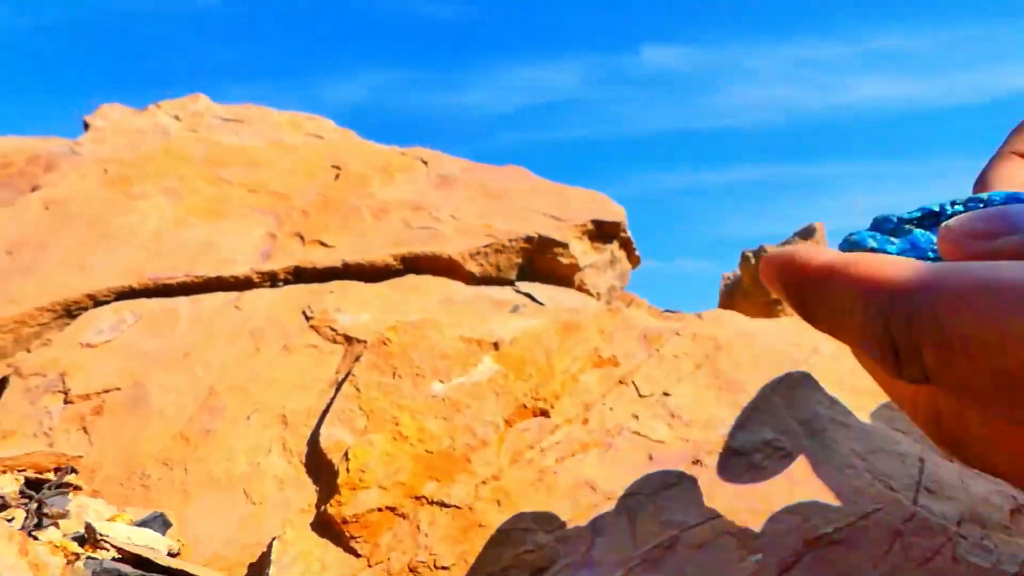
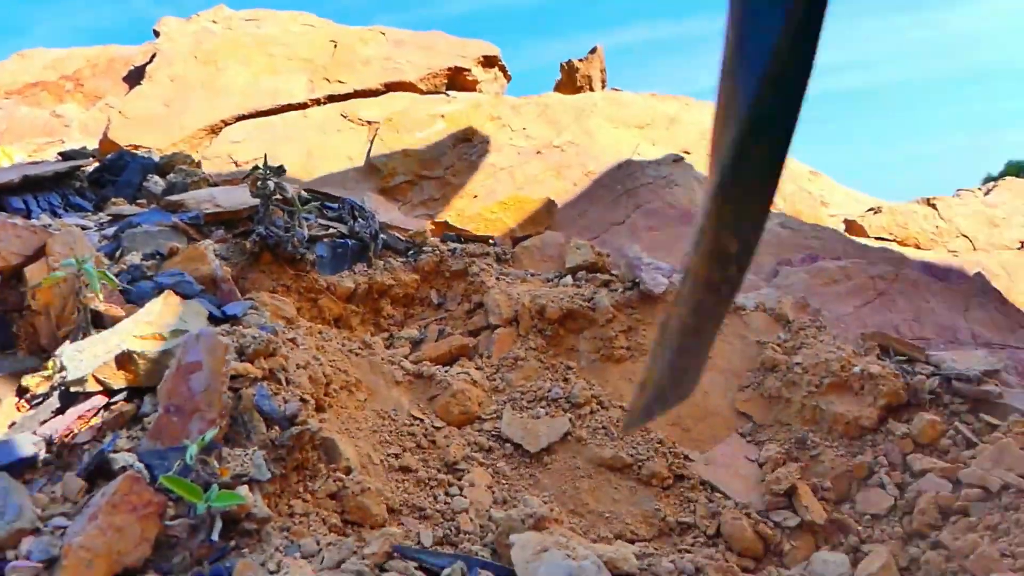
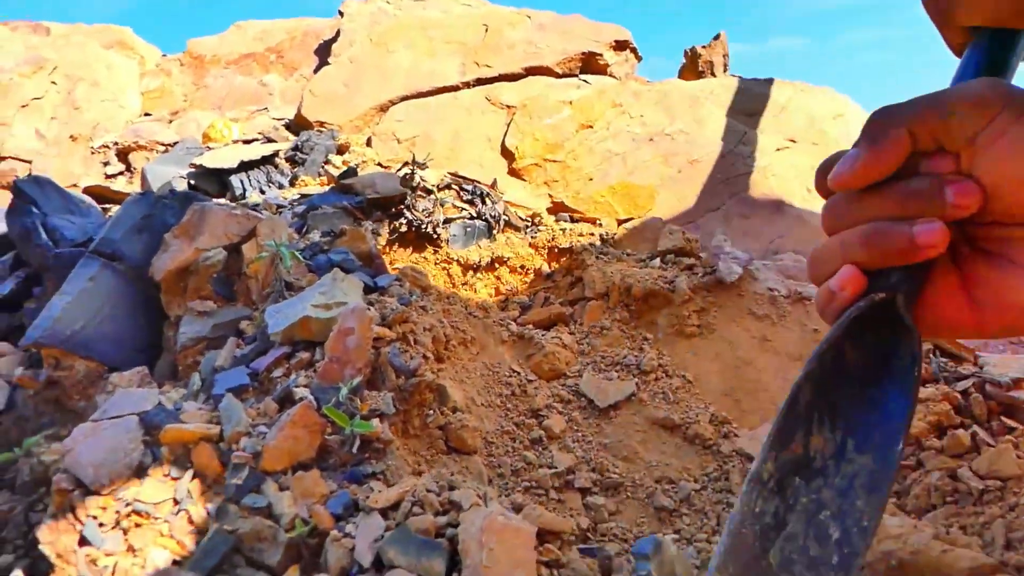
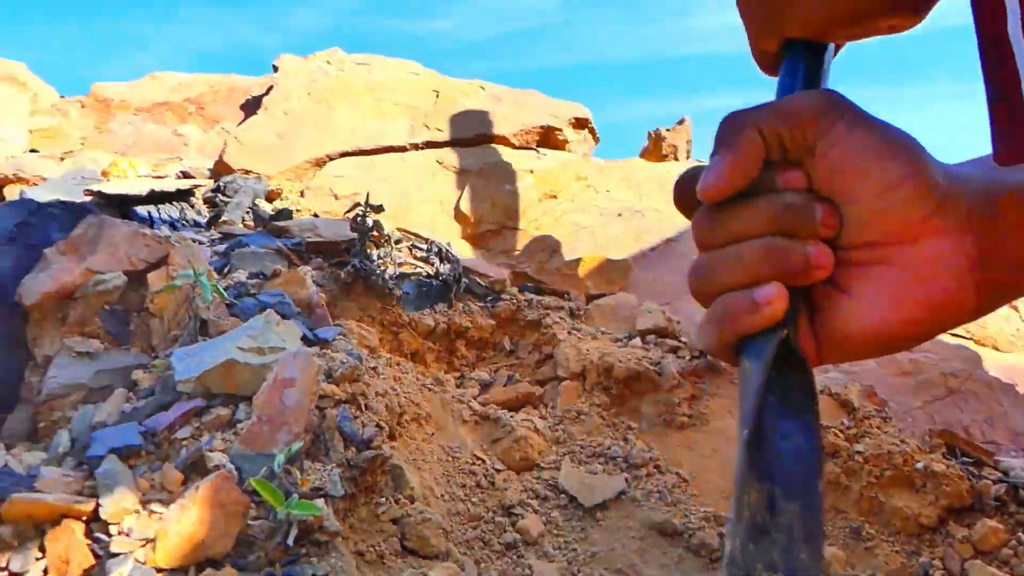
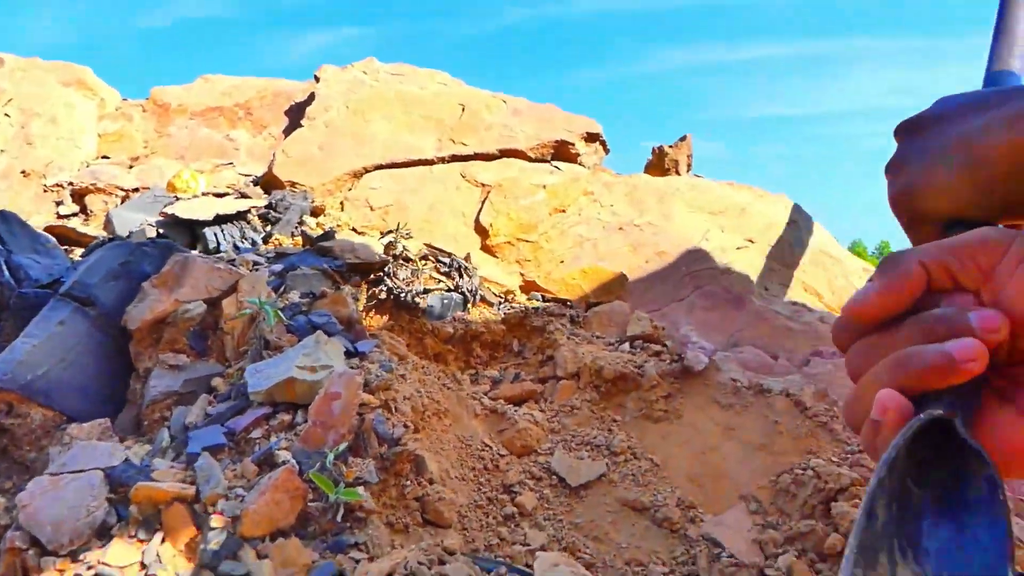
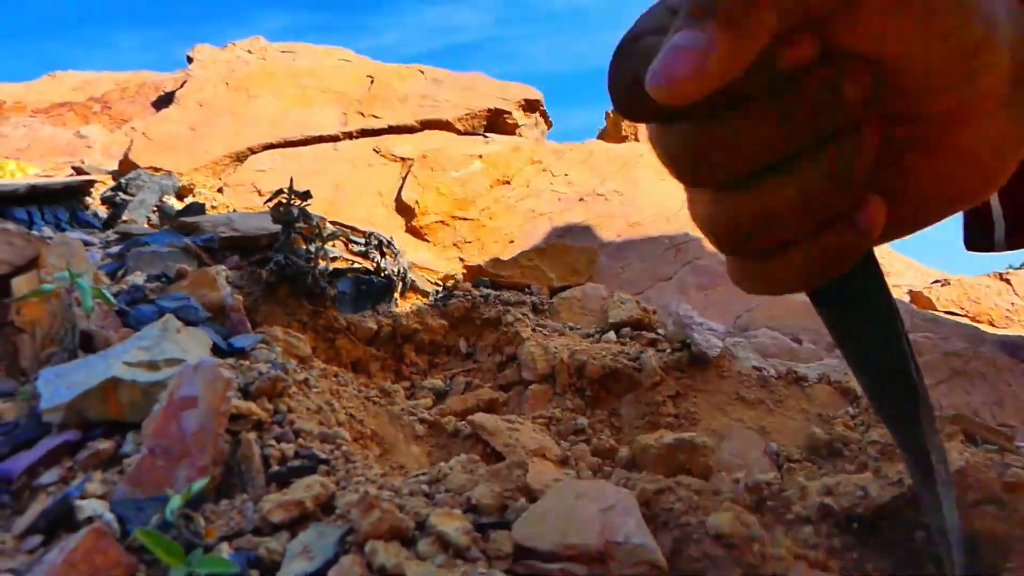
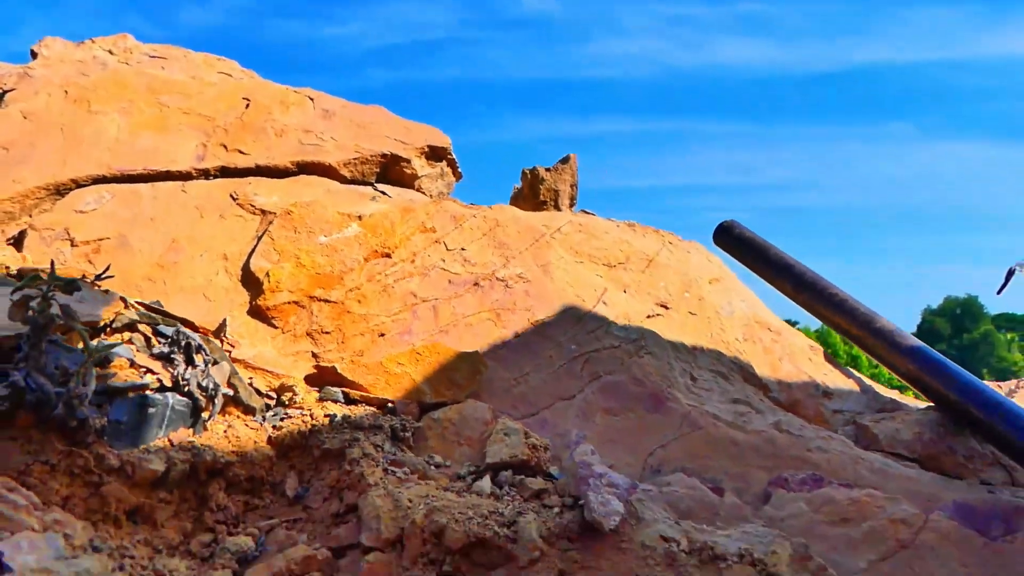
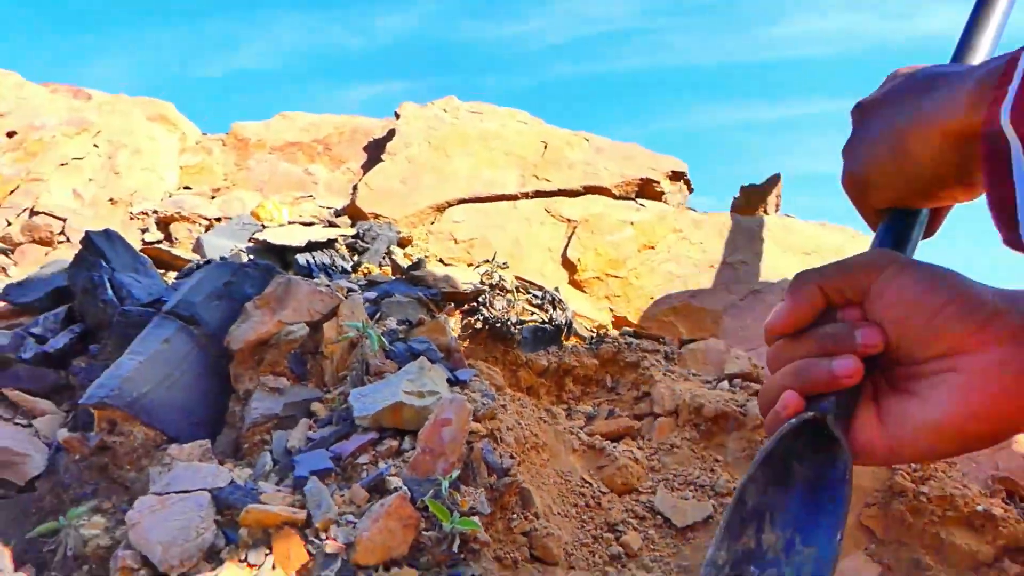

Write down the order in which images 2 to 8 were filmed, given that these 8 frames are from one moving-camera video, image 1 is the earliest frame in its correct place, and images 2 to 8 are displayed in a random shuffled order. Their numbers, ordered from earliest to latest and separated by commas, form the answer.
7, 6, 2, 4, 8, 5, 3
